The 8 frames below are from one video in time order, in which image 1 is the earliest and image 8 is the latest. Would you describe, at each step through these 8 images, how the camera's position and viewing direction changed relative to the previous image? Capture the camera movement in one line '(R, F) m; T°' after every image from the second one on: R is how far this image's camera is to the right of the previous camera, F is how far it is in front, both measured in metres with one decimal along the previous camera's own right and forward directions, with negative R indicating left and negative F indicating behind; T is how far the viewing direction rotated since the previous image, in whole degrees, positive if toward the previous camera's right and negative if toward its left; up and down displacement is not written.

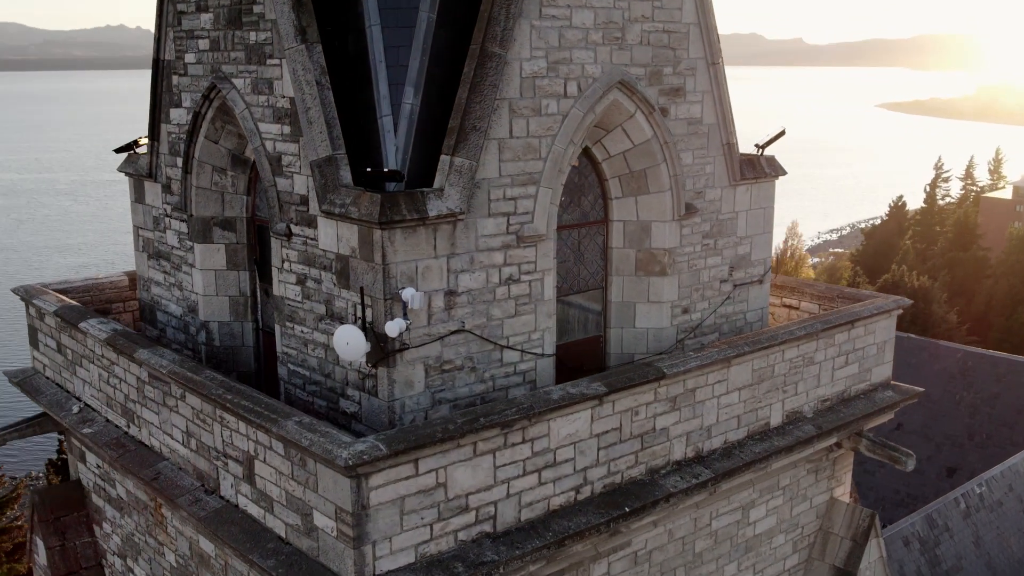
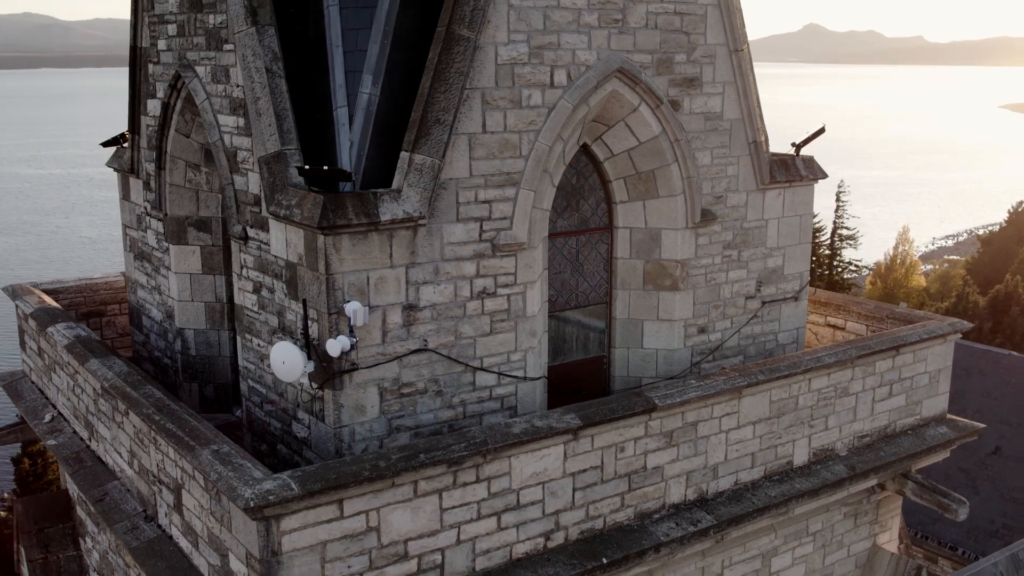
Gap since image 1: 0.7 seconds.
(+0.9, +0.9) m; -5°
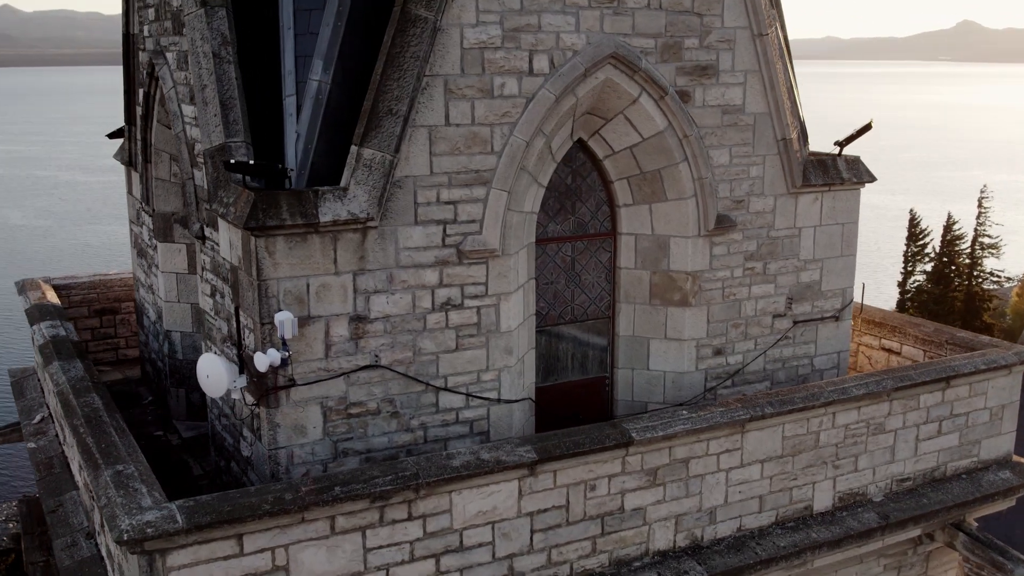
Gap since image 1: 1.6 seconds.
(+0.9, +0.8) m; -7°
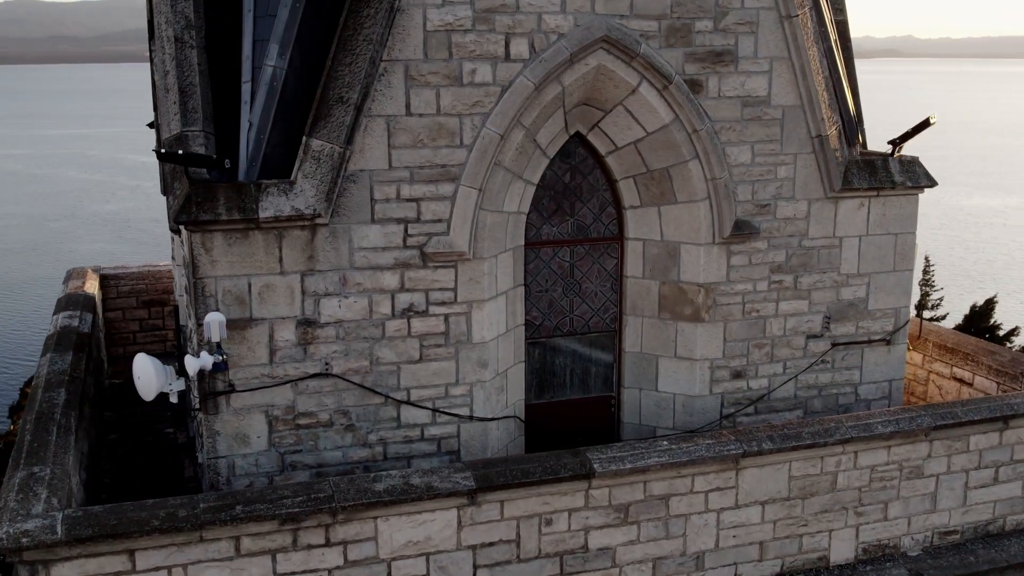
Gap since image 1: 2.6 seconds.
(+1.0, +0.7) m; -8°
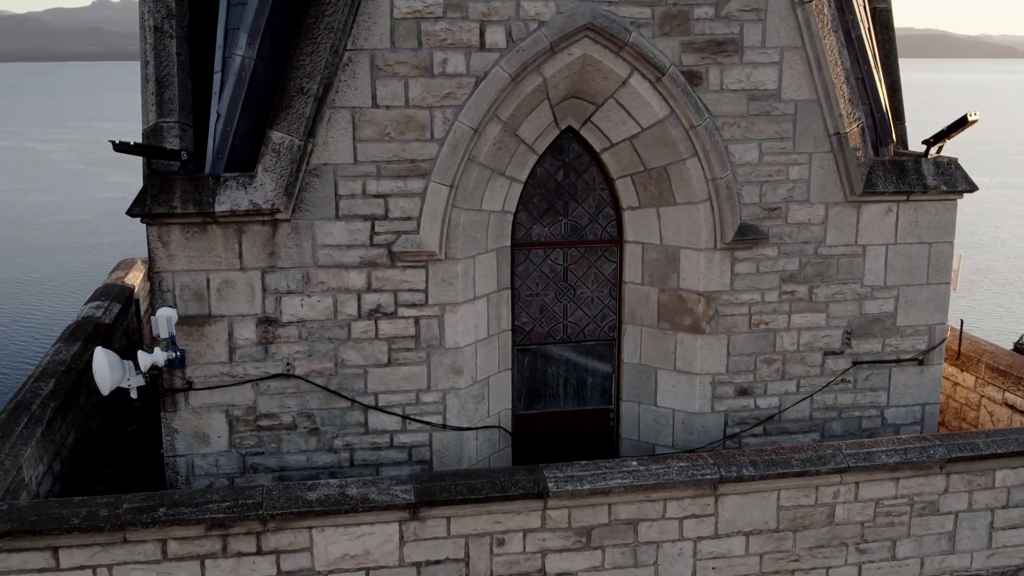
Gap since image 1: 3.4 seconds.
(+0.8, +0.4) m; -6°
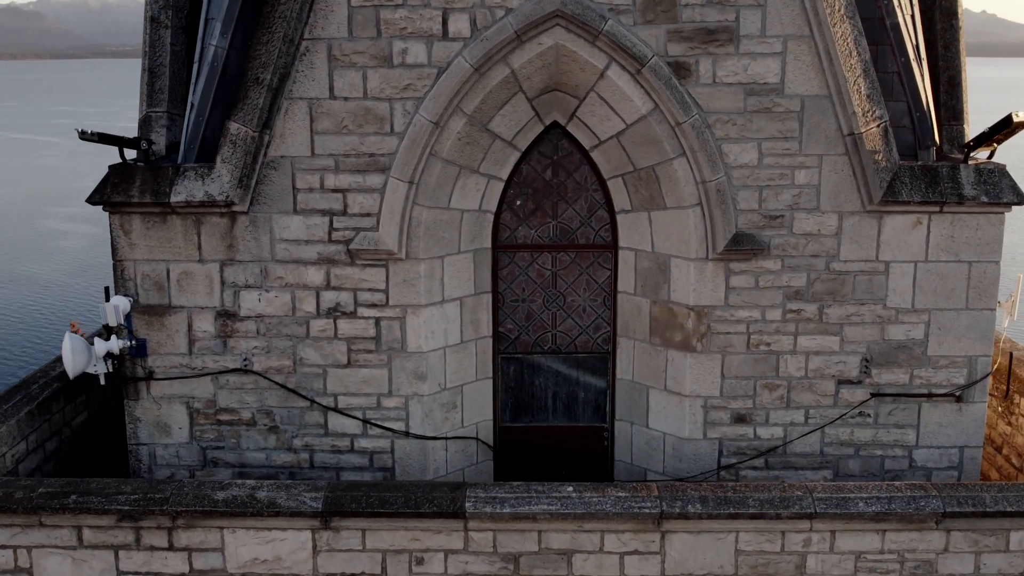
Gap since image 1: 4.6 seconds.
(+1.1, +0.4) m; -10°
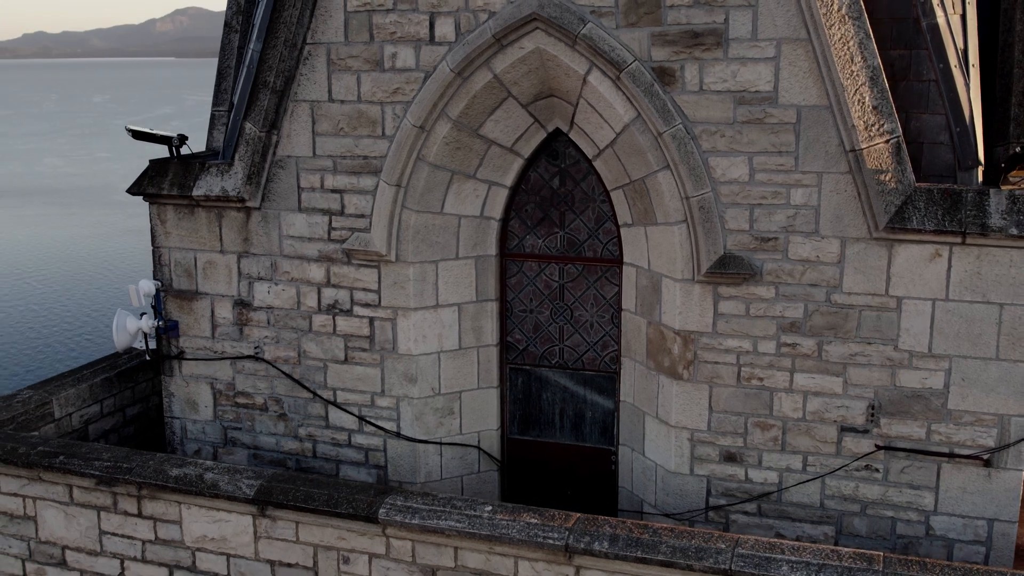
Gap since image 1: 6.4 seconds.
(+1.4, +0.3) m; -15°
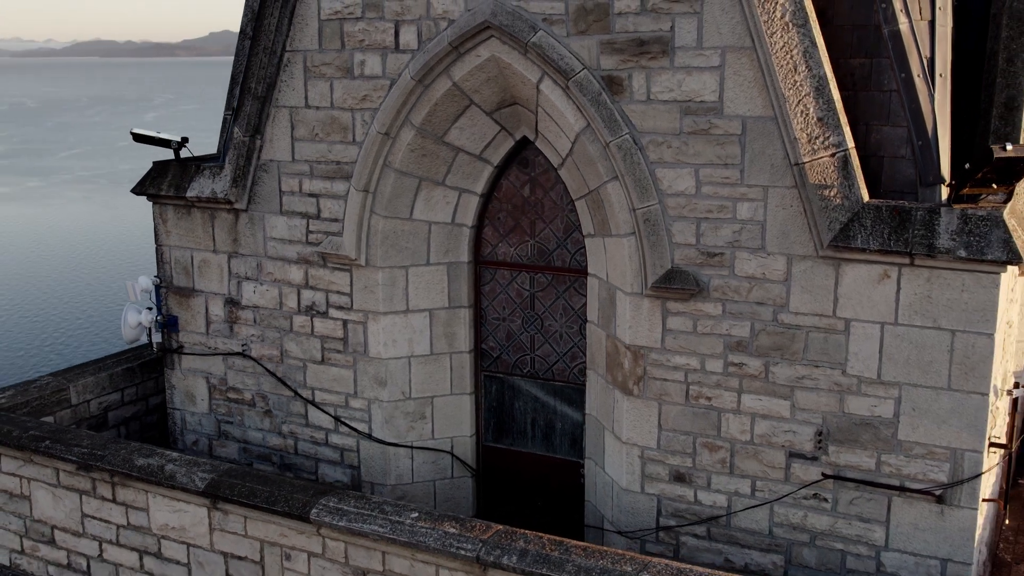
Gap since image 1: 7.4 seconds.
(+0.8, +0.1) m; -7°
